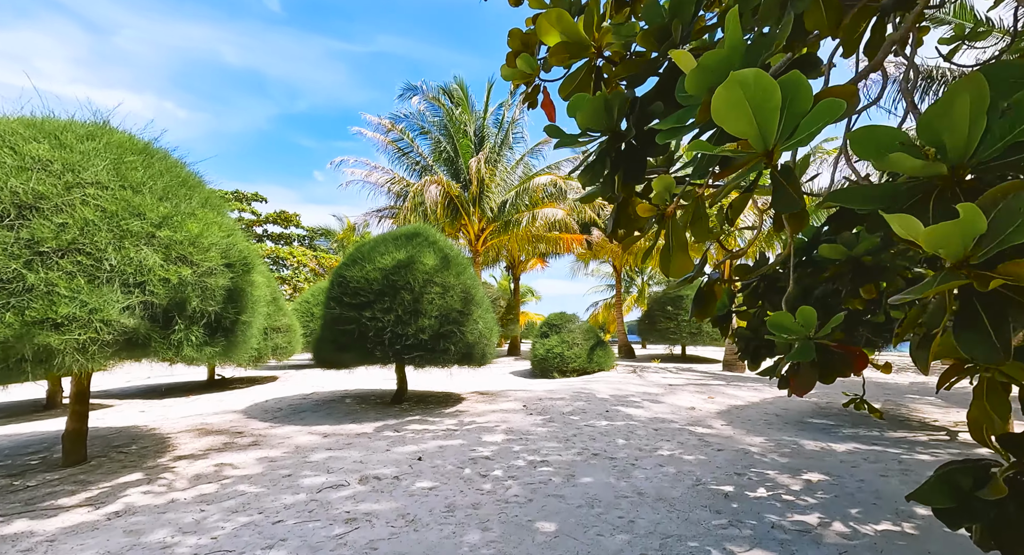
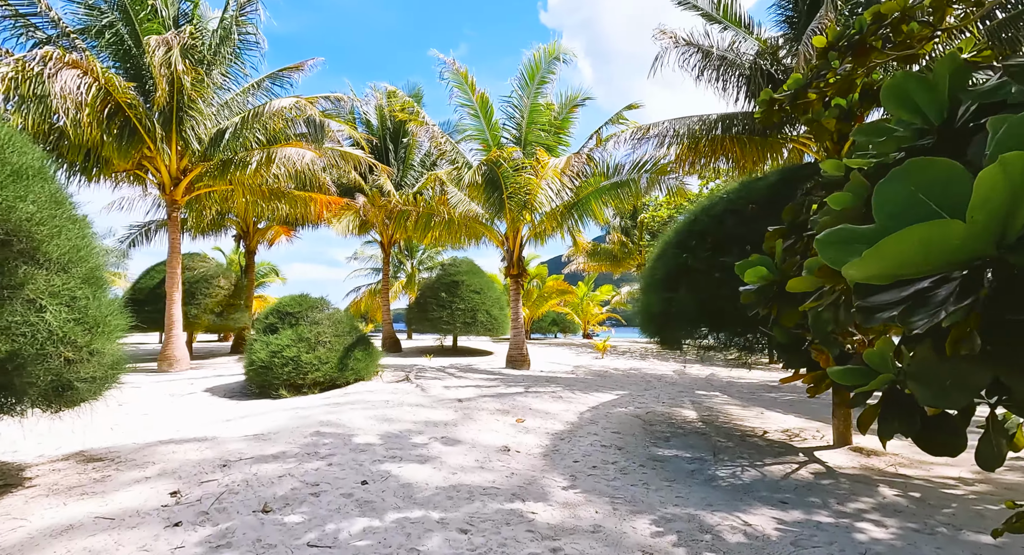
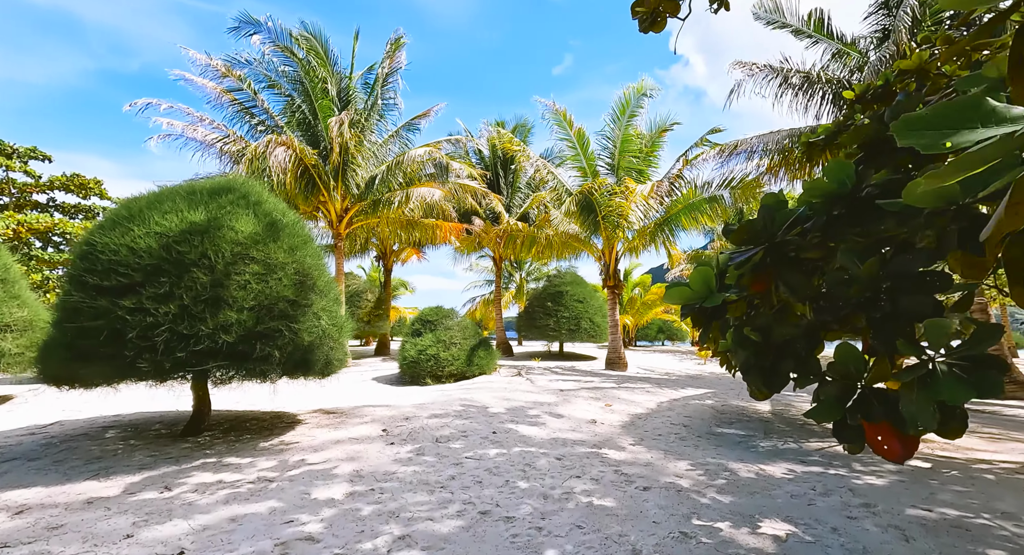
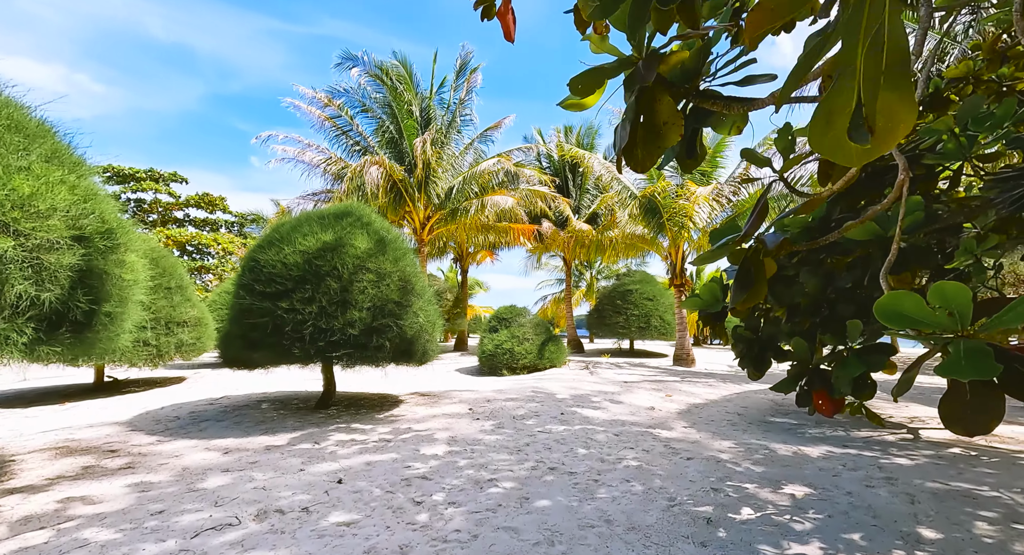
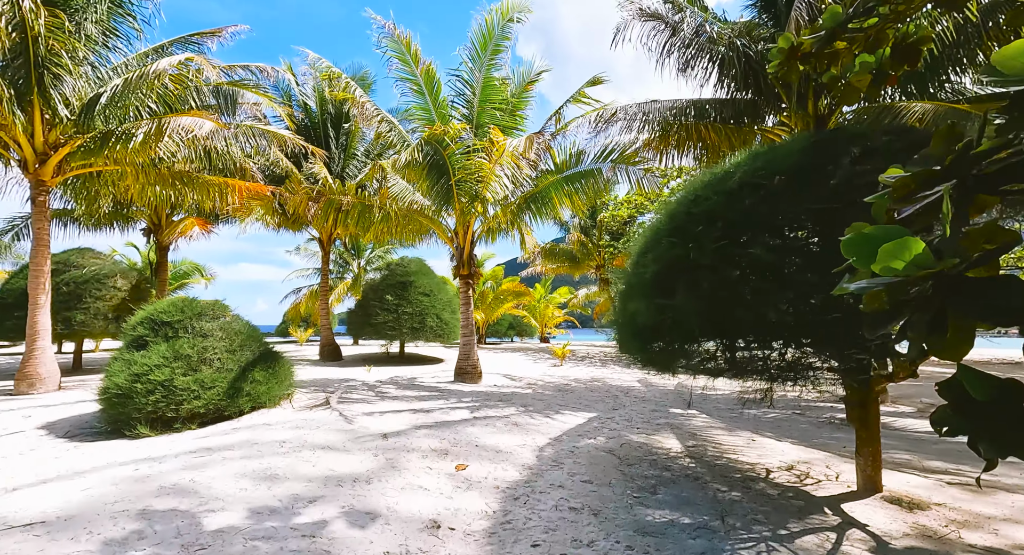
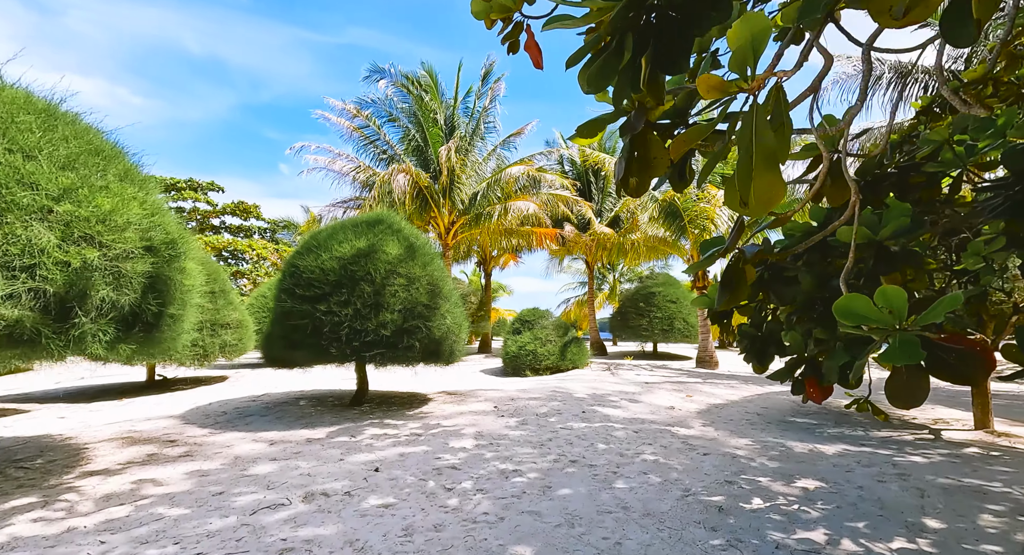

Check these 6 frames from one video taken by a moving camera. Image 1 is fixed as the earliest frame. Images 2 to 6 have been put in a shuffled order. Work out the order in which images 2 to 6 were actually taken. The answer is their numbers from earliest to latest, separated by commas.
6, 4, 3, 2, 5
